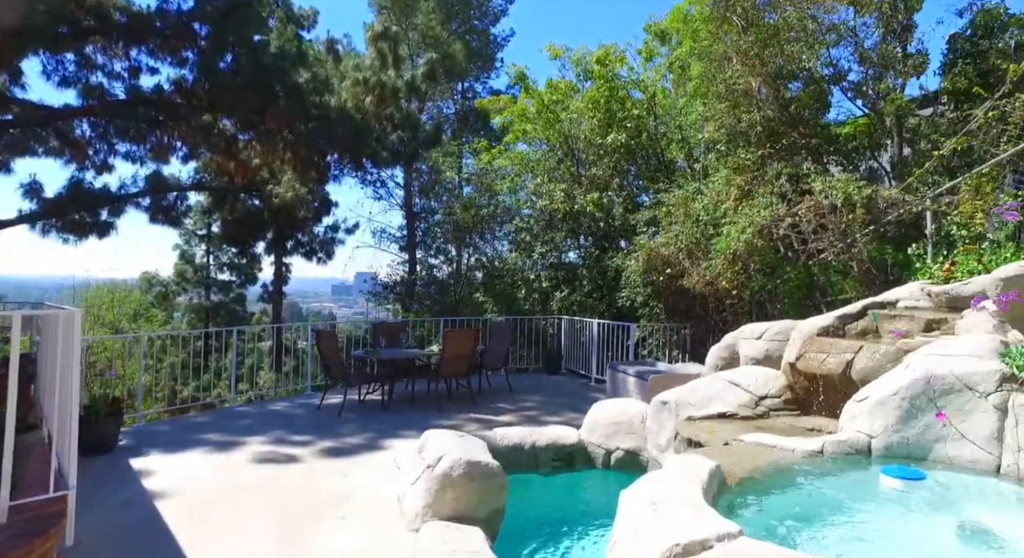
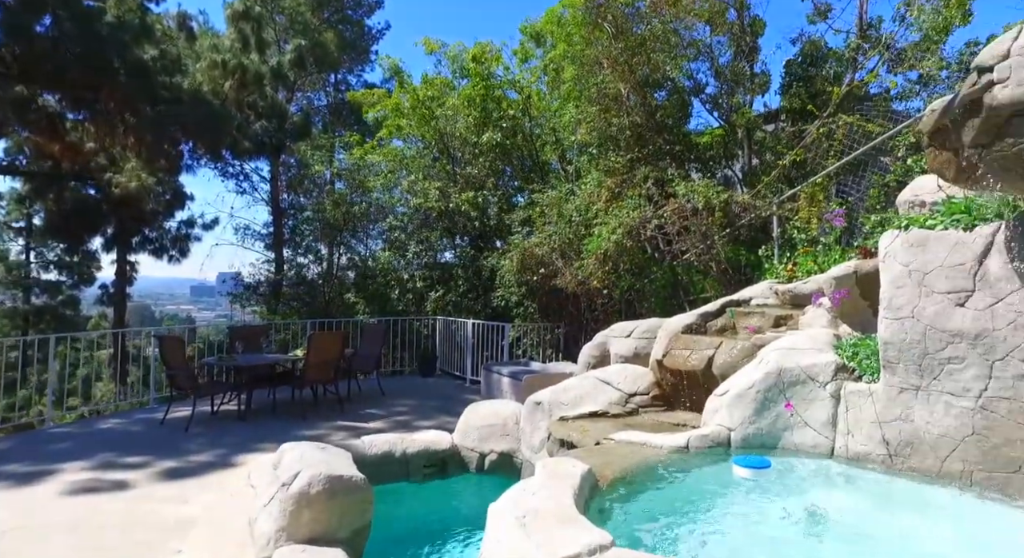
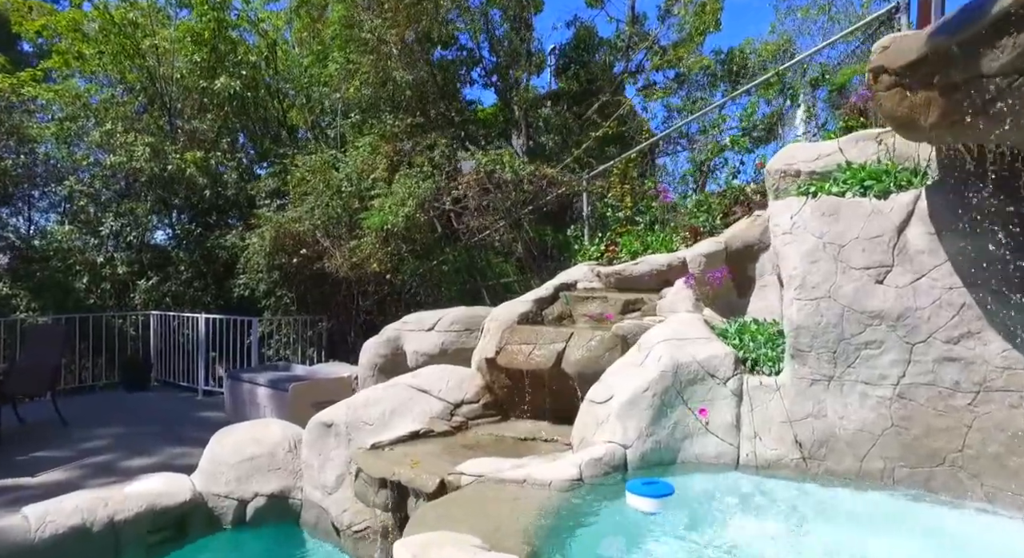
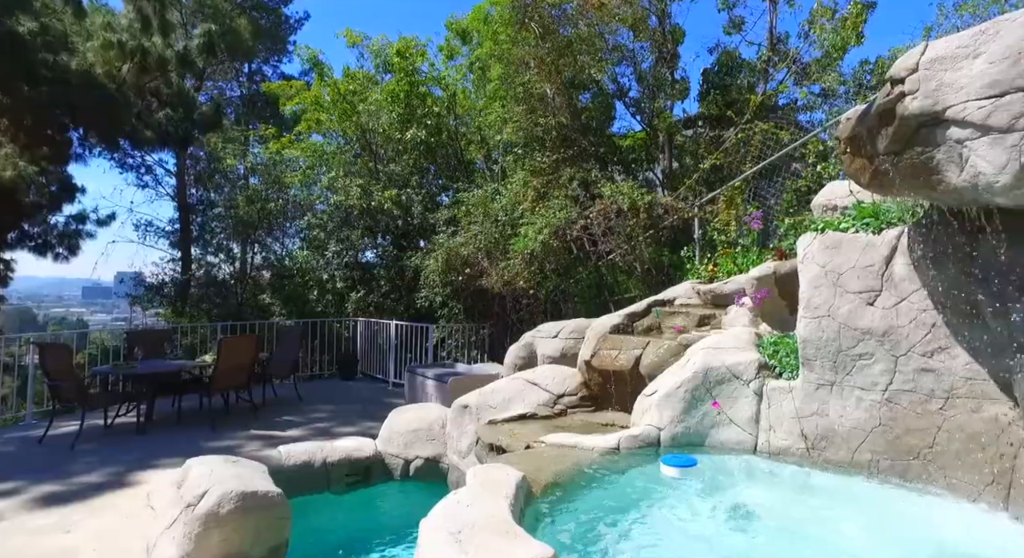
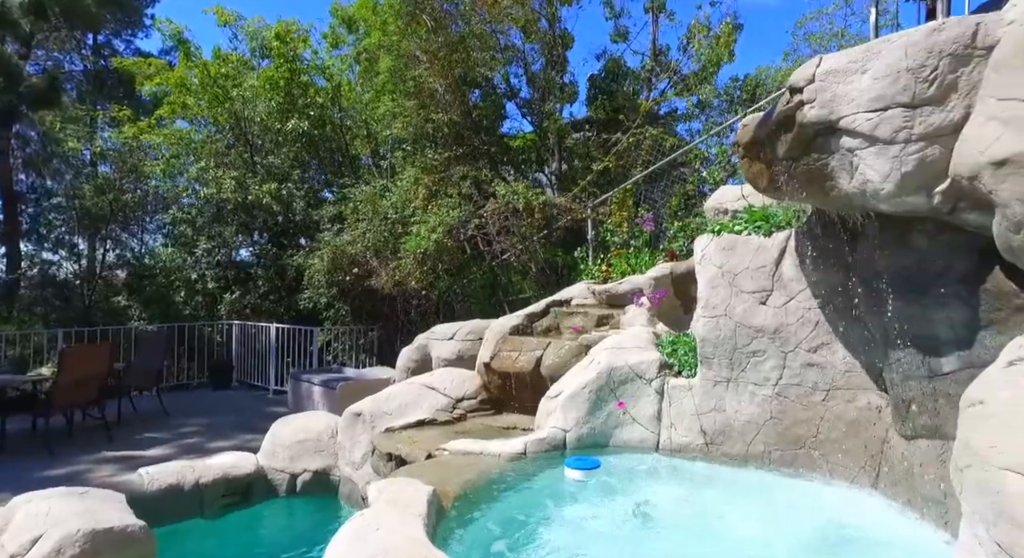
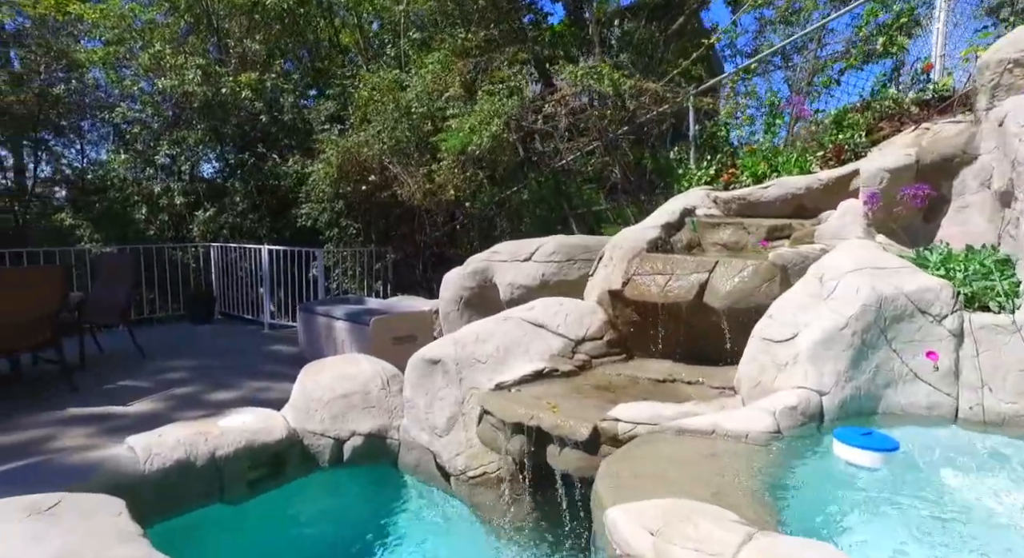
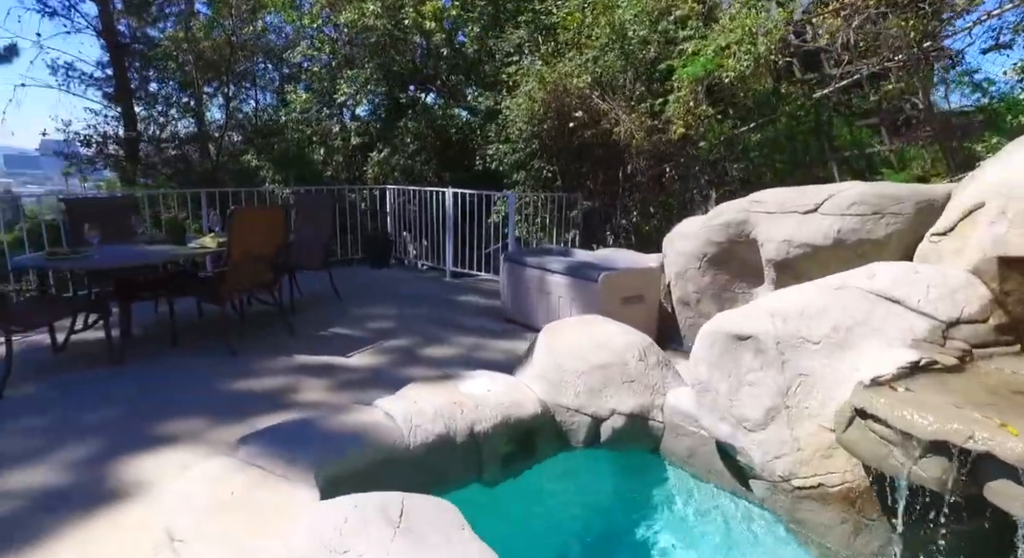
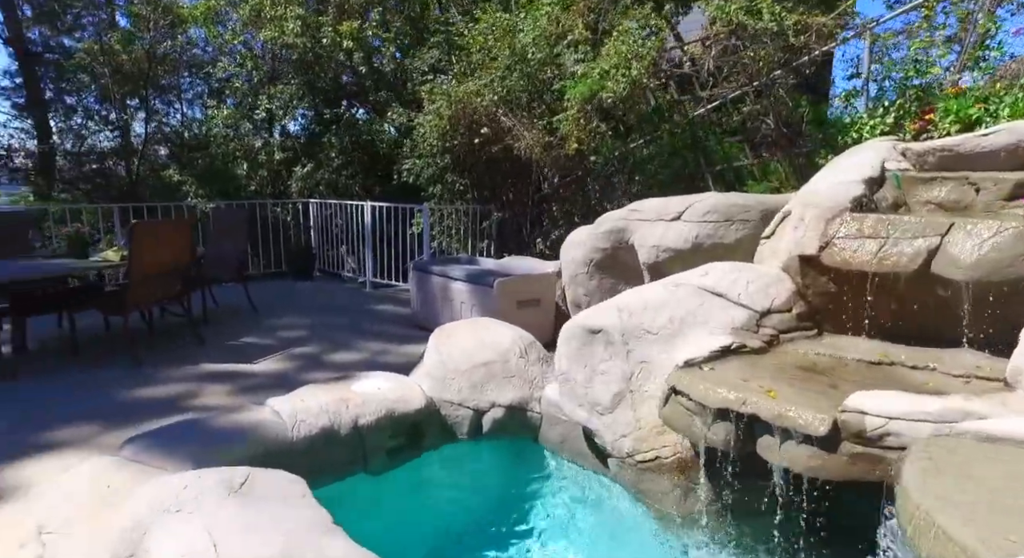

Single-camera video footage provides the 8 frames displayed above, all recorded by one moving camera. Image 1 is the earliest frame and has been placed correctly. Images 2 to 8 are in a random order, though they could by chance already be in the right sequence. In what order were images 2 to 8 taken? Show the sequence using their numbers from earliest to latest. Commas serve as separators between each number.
2, 4, 5, 3, 6, 8, 7
